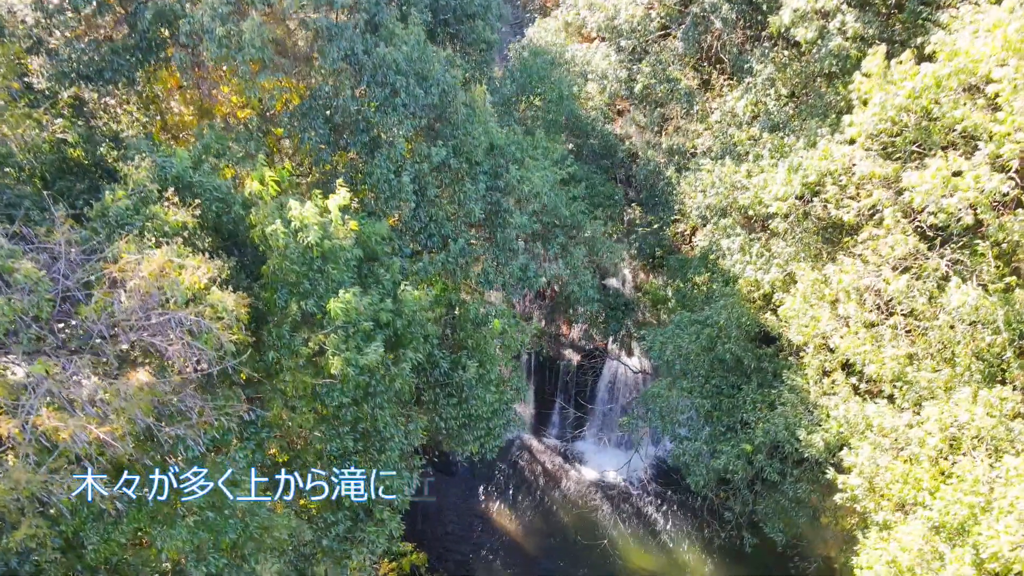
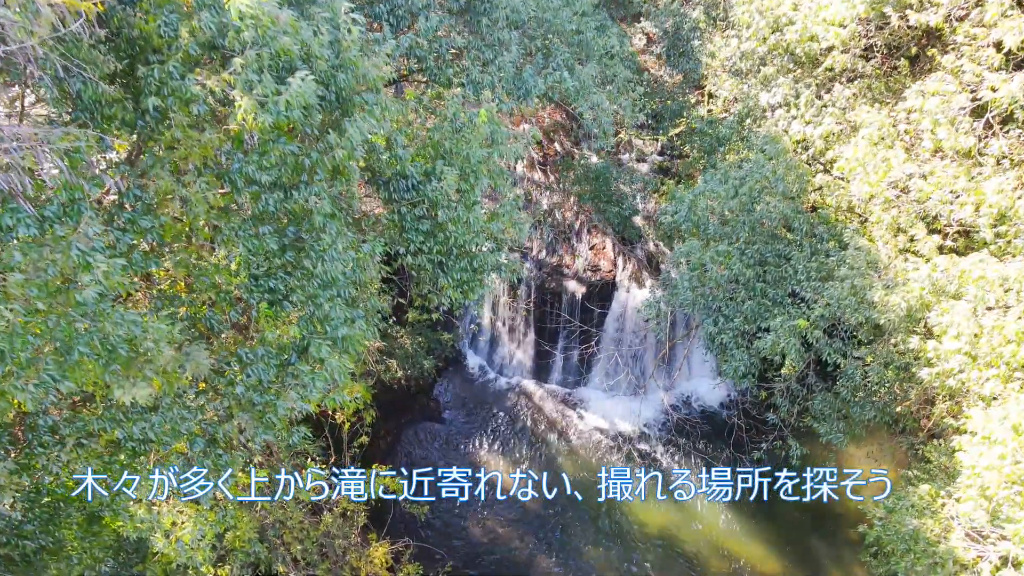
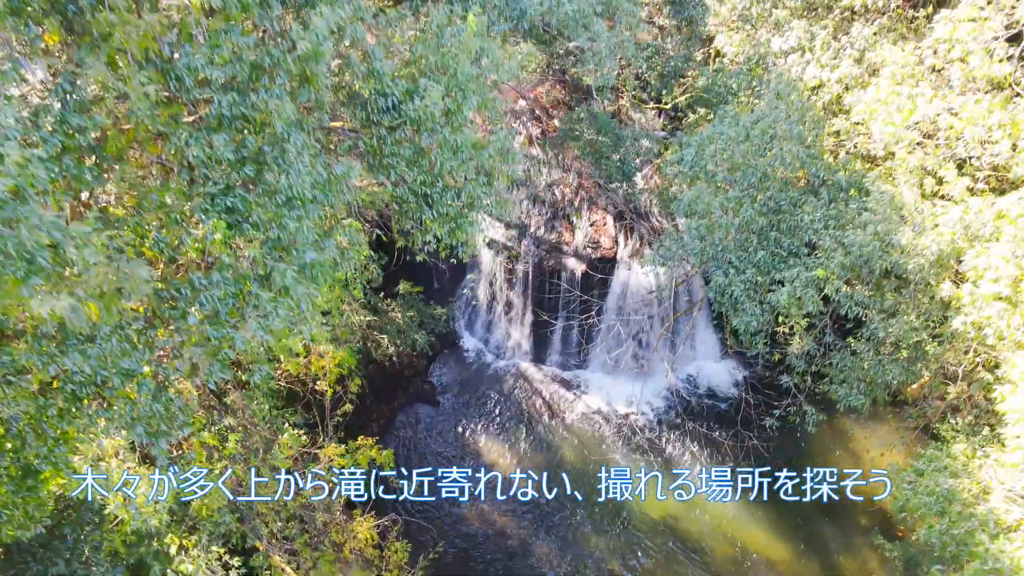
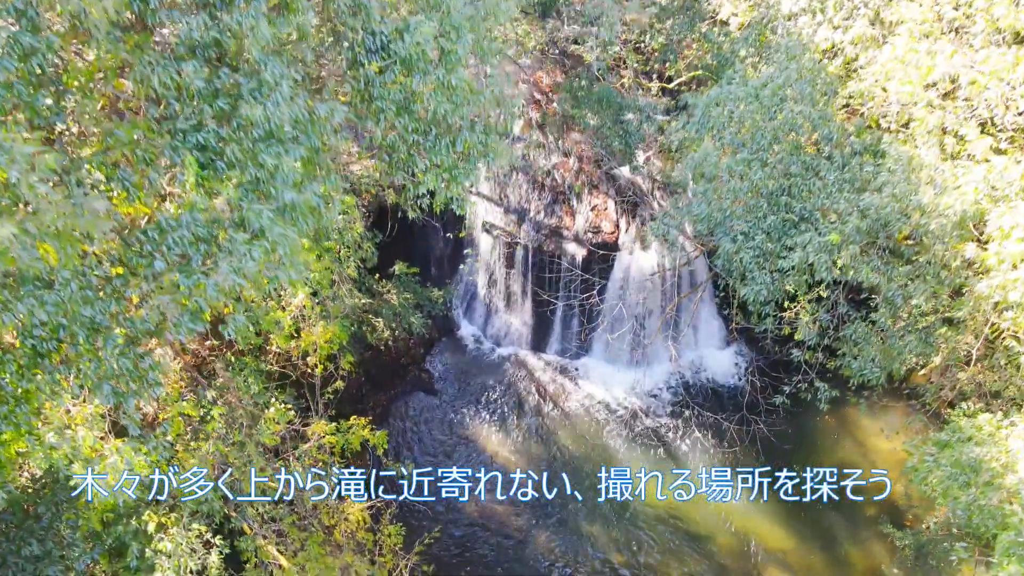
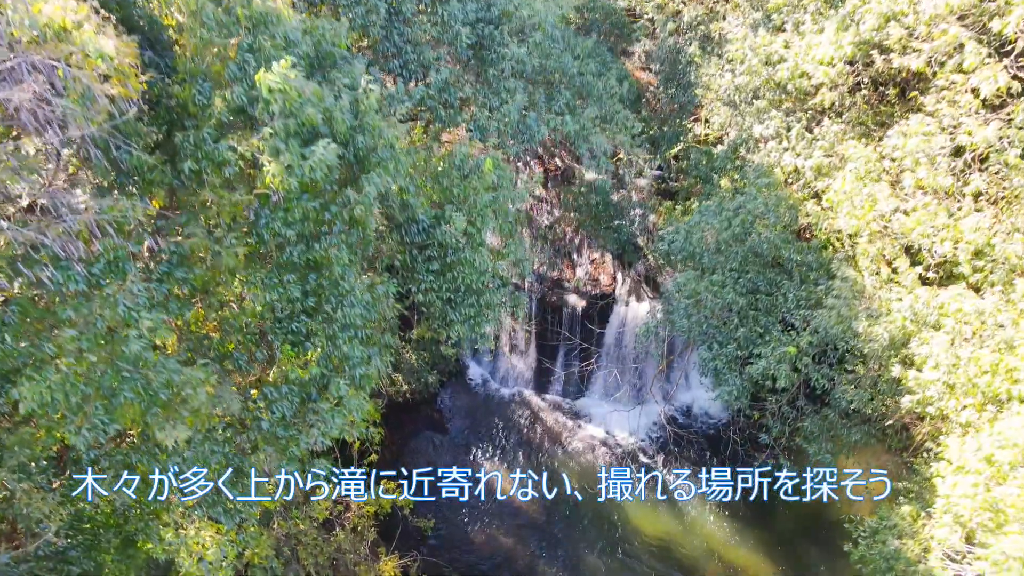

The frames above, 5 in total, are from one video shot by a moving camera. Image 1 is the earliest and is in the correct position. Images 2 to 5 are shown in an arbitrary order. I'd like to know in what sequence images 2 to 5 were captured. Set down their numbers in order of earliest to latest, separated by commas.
5, 2, 3, 4
